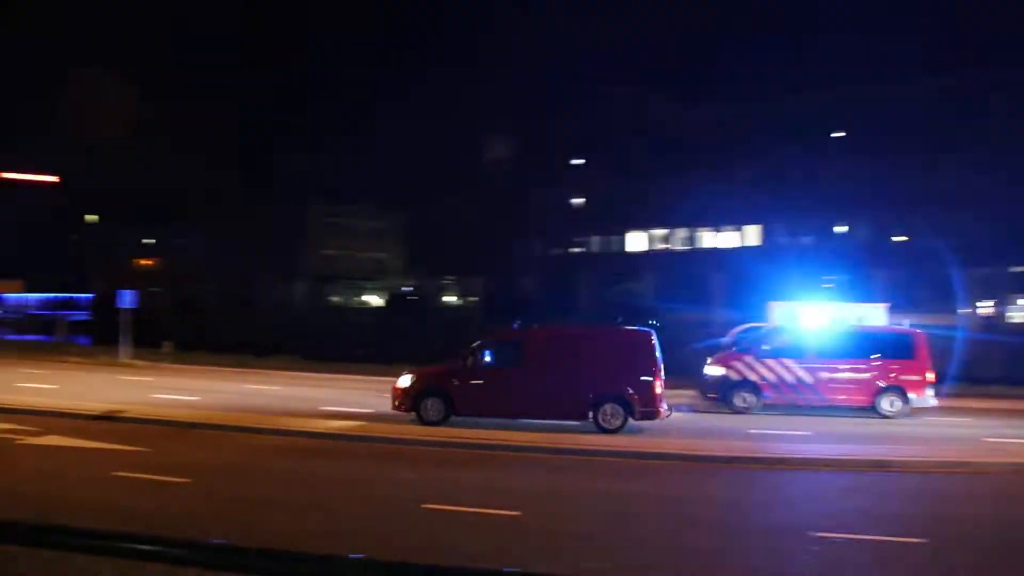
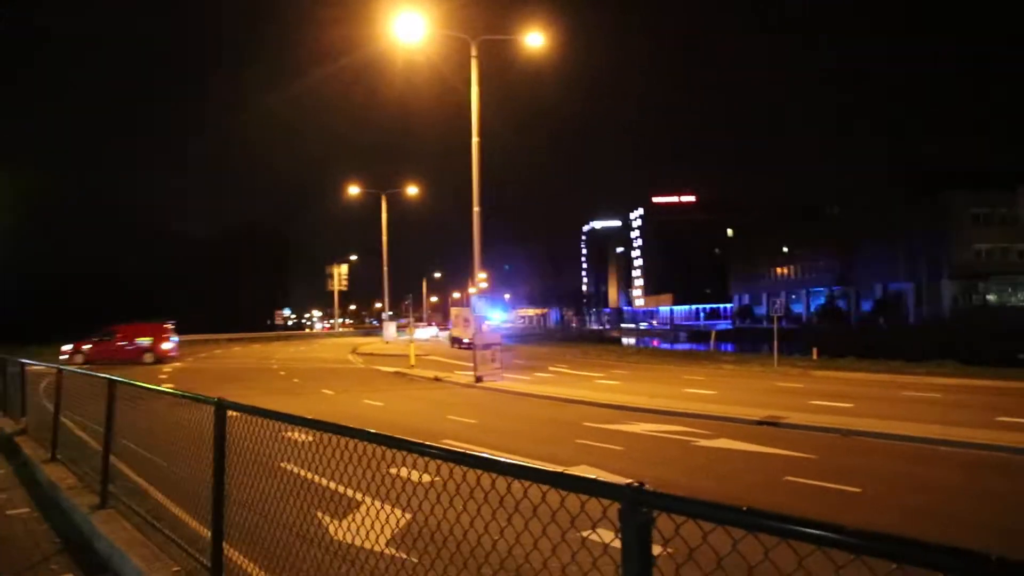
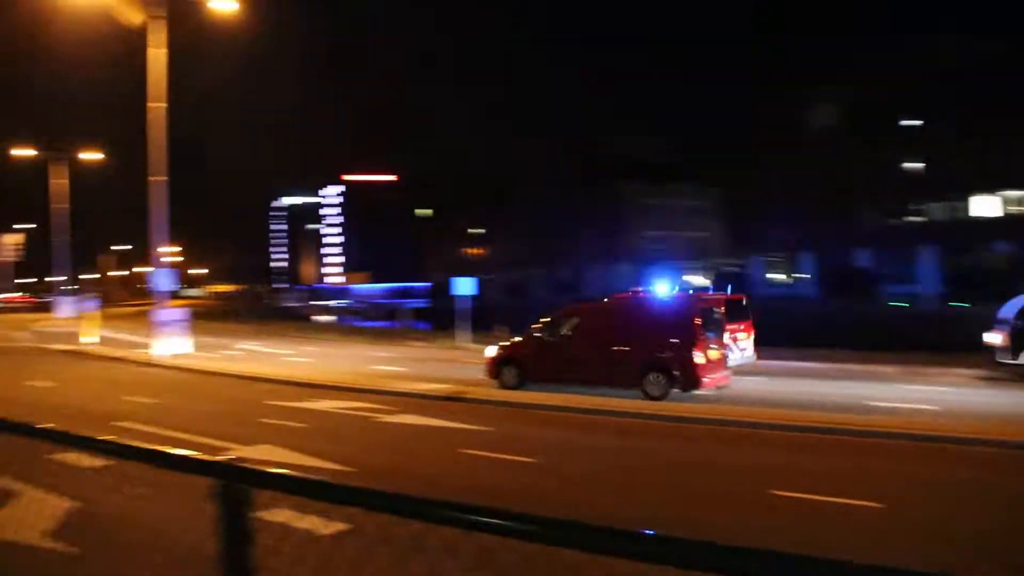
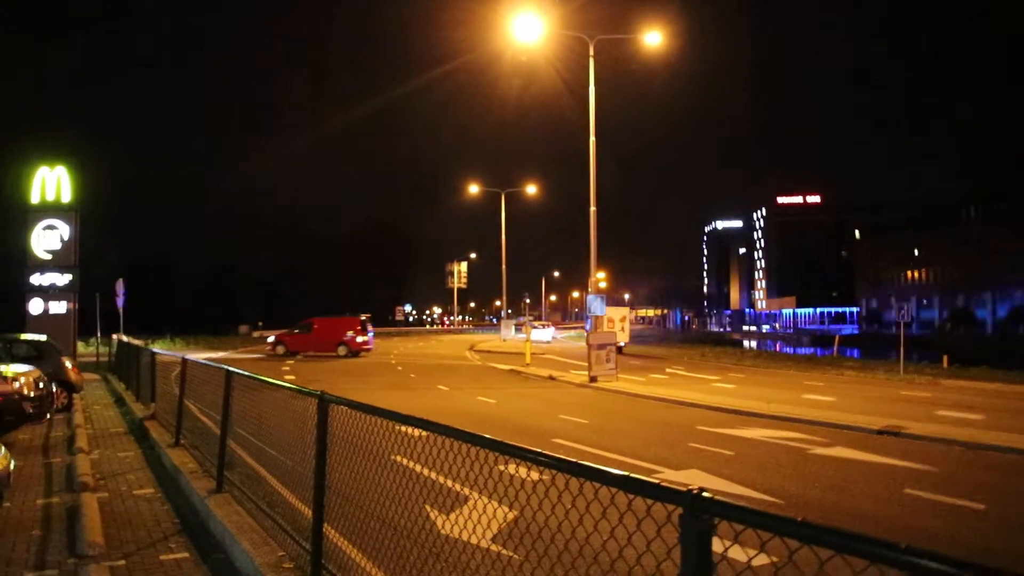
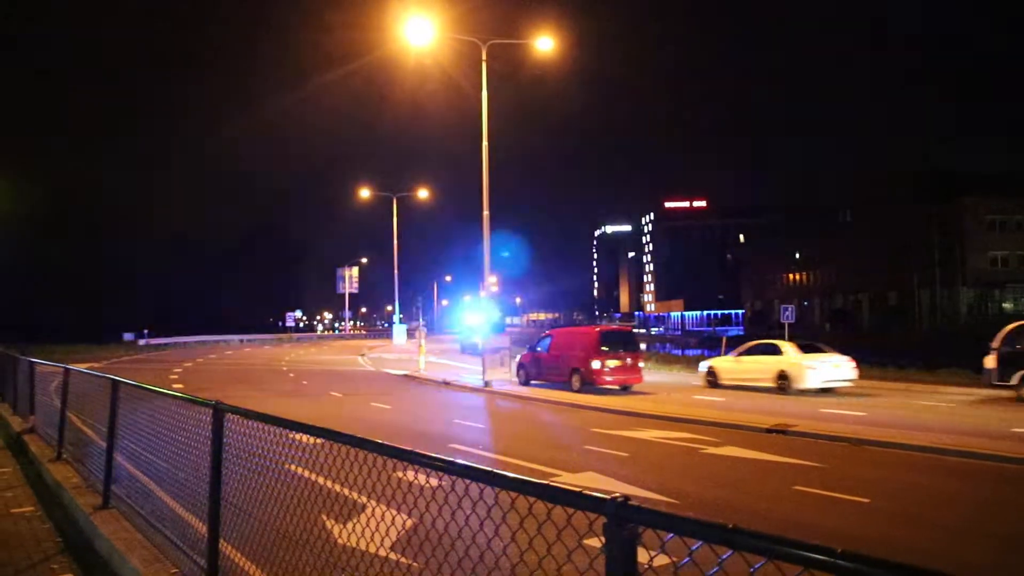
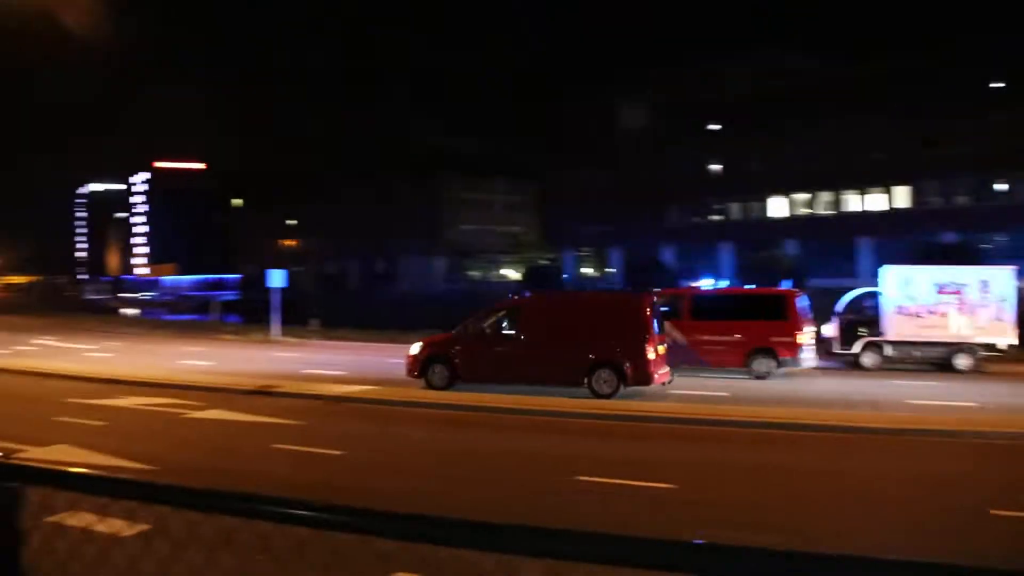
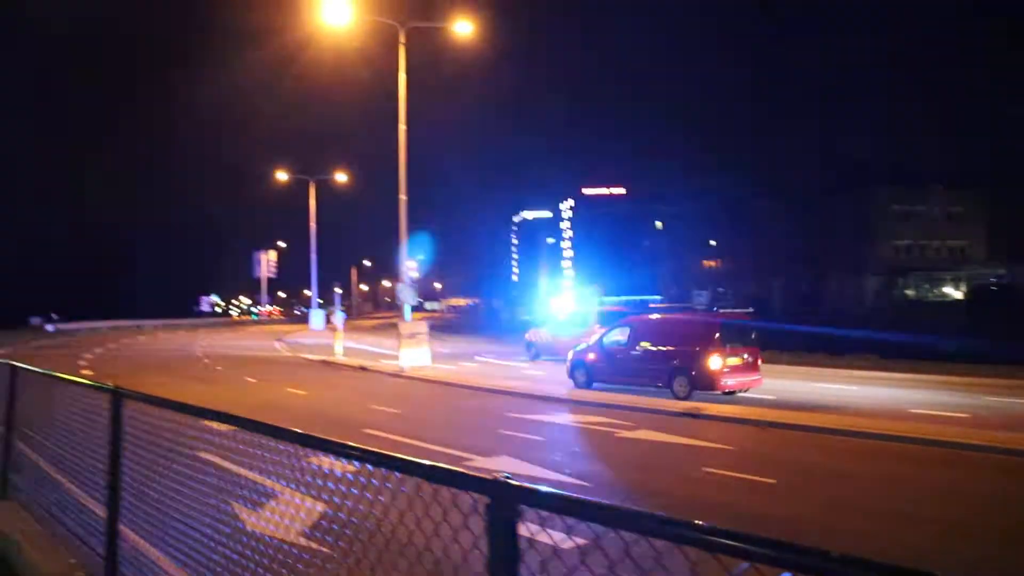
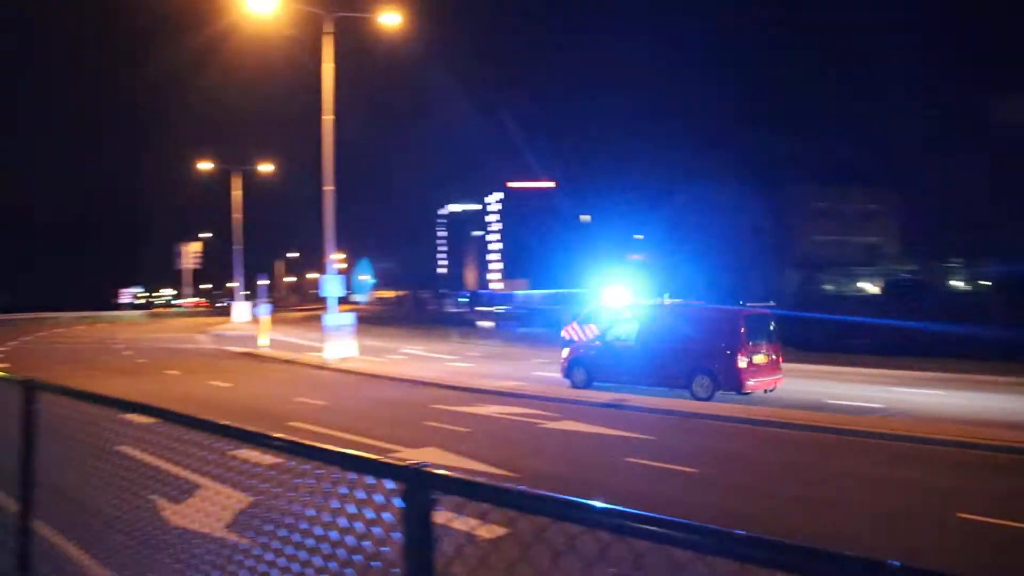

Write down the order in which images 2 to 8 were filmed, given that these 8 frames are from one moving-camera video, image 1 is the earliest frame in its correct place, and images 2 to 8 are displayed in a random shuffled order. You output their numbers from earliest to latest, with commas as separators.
6, 3, 8, 7, 5, 4, 2
